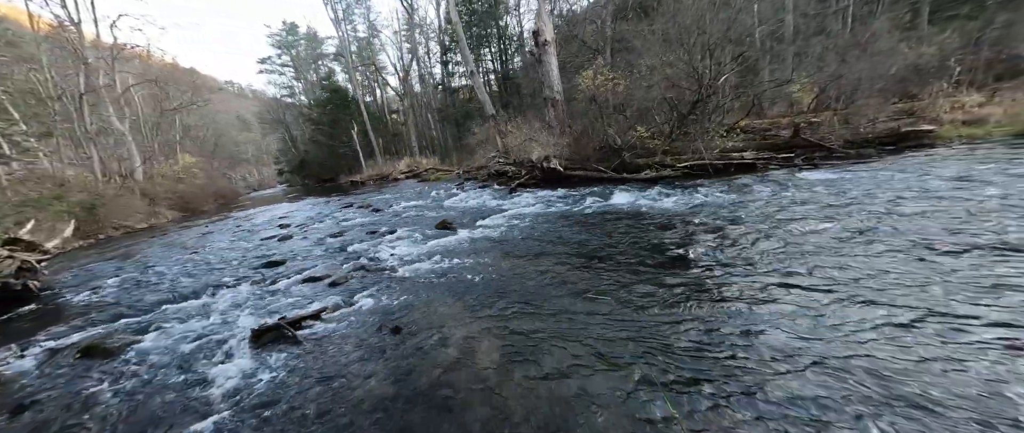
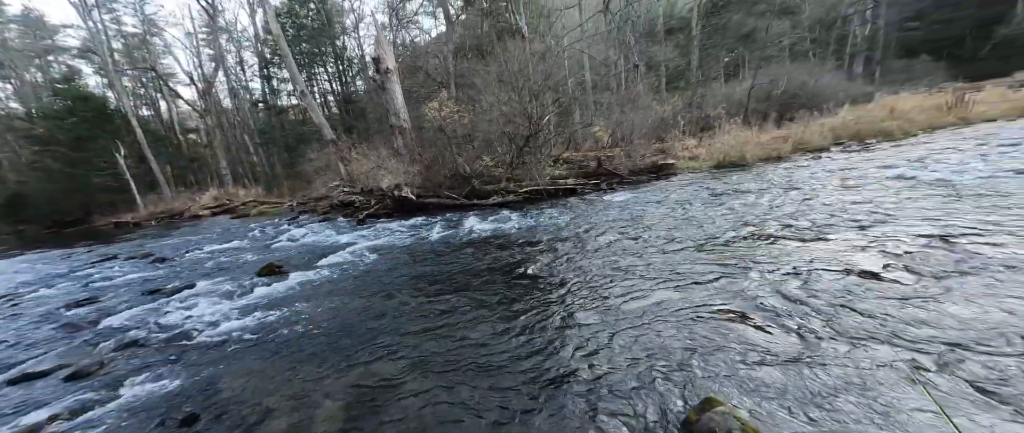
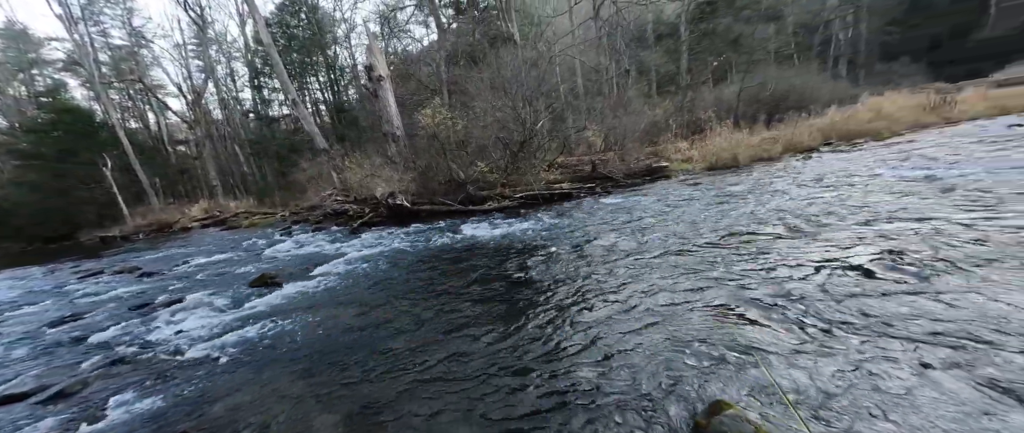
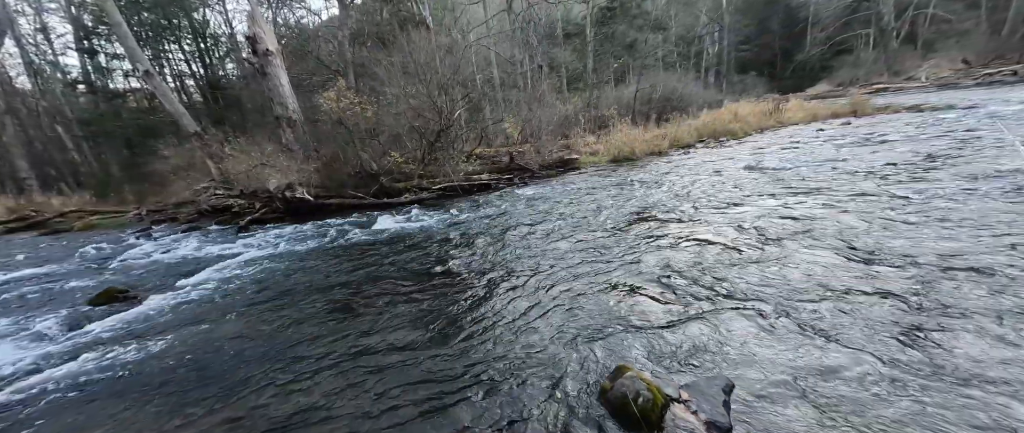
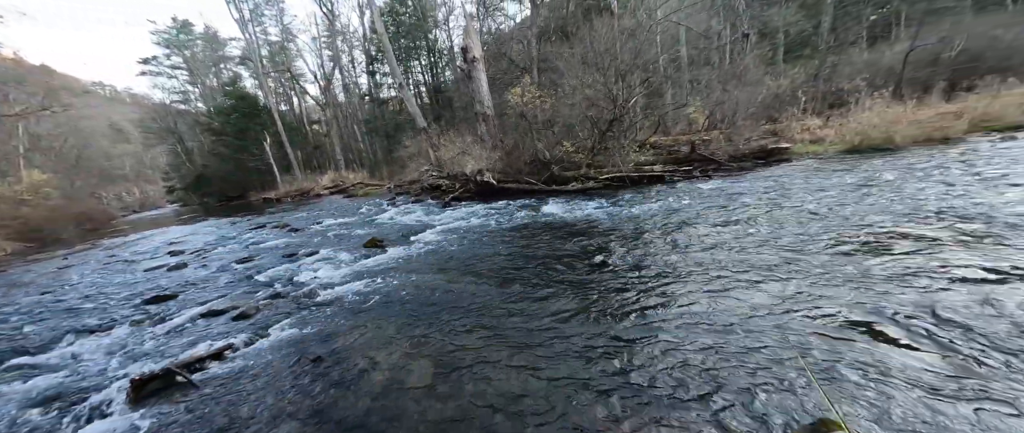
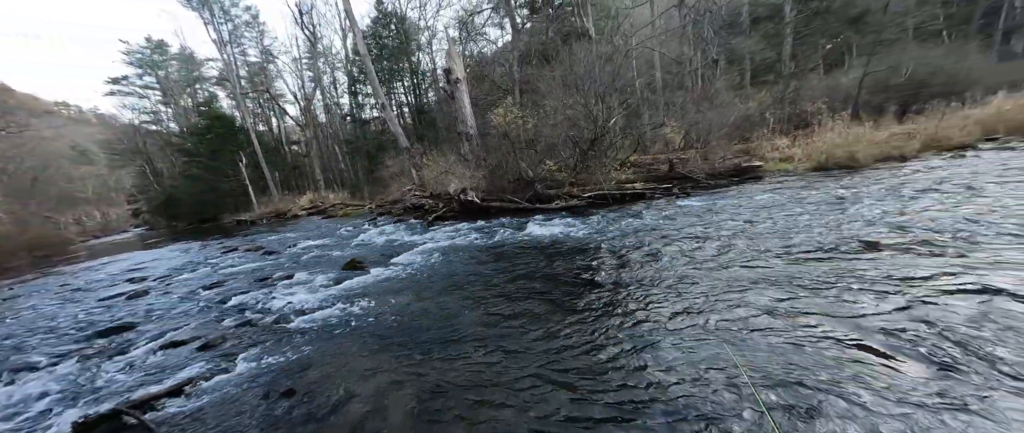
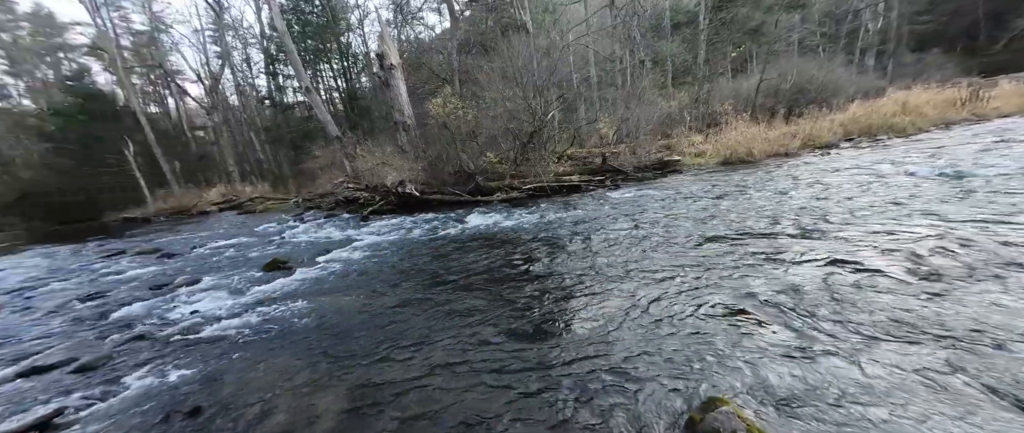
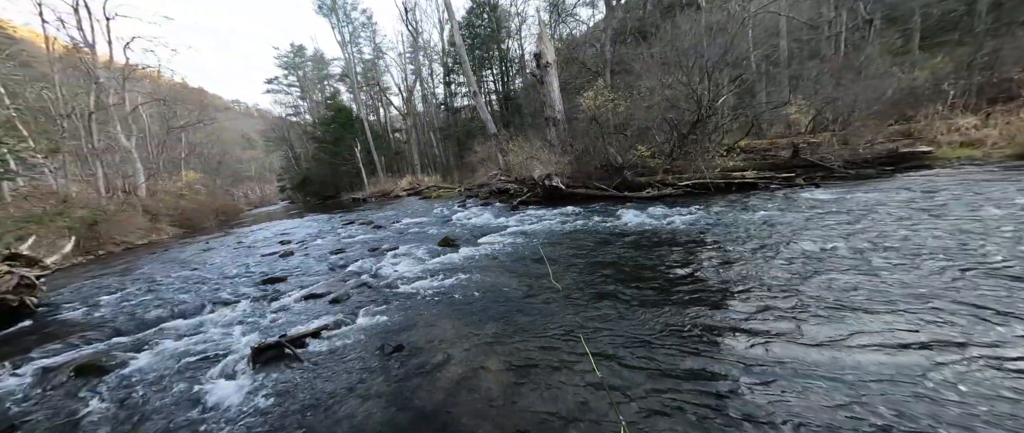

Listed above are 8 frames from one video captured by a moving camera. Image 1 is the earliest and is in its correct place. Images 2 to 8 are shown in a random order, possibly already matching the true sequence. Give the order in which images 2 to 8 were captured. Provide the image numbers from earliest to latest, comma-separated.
5, 2, 4, 7, 8, 6, 3
